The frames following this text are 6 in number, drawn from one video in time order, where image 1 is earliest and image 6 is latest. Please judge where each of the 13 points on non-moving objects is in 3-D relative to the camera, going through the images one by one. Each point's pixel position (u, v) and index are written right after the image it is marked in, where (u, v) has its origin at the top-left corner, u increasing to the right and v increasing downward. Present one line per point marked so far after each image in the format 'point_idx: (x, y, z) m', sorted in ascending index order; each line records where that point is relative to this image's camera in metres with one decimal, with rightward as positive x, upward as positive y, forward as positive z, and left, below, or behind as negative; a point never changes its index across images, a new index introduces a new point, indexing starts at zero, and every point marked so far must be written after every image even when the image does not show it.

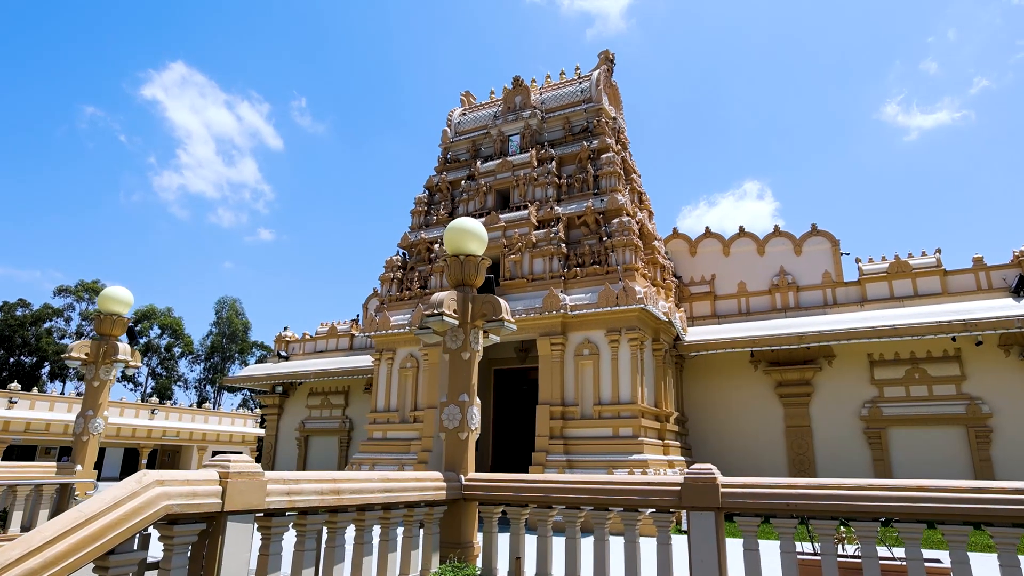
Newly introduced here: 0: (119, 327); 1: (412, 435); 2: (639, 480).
0: (-5.2, -0.5, +7.8) m
1: (-2.0, -3.0, +11.8) m
2: (+1.0, -1.4, +4.3) m
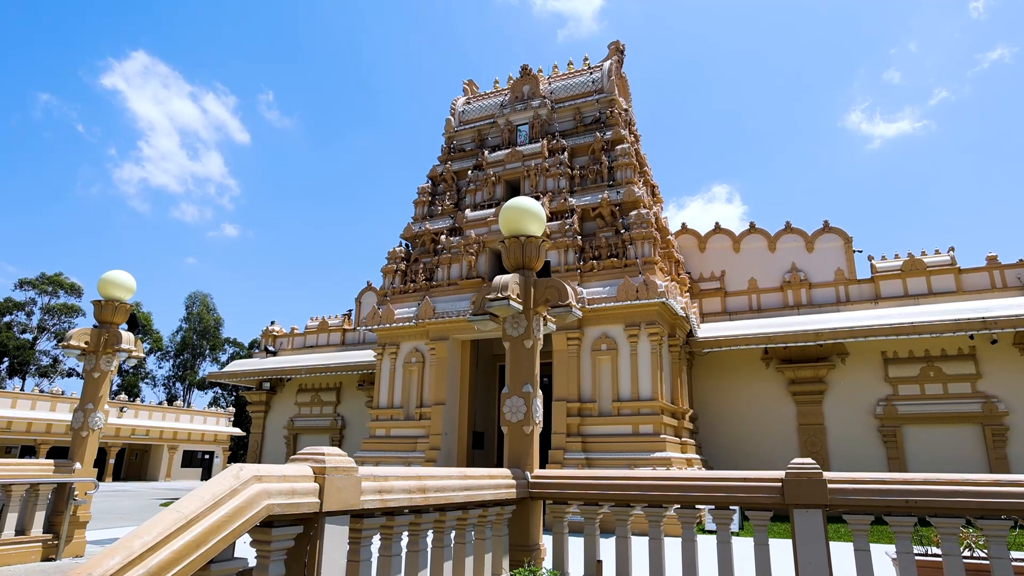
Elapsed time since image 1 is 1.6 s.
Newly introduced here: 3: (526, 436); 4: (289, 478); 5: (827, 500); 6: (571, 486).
0: (-4.8, -0.3, +7.2) m
1: (-1.8, -2.8, +11.3) m
2: (+1.5, -1.3, +4.0) m
3: (+0.1, -1.2, +4.6) m
4: (-0.9, -0.8, +2.5) m
5: (+2.0, -1.3, +3.7) m
6: (+0.5, -1.5, +4.4) m
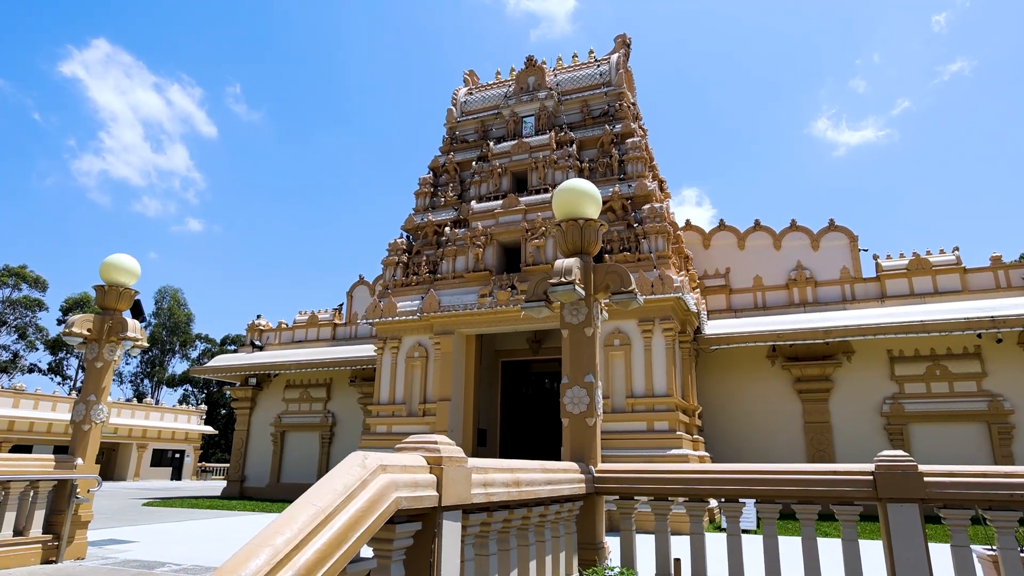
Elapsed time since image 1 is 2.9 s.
0: (-4.5, -0.2, +6.8) m
1: (-1.7, -2.7, +11.0) m
2: (+2.0, -1.2, +3.9) m
3: (+0.6, -1.0, +4.3) m
4: (-0.4, -0.7, +2.2) m
5: (+2.5, -1.2, +3.5) m
6: (+0.9, -1.4, +4.2) m
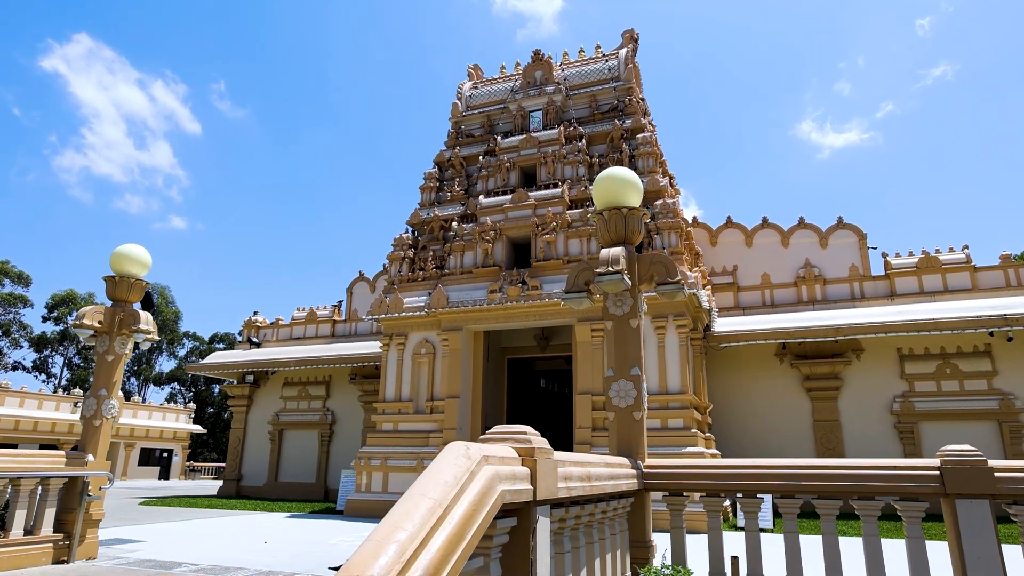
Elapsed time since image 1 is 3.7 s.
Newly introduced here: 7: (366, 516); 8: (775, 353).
0: (-4.2, -0.1, +6.5) m
1: (-1.5, -2.6, +10.8) m
2: (+2.3, -1.1, +3.8) m
3: (+0.9, -1.0, +4.2) m
4: (0.0, -0.6, +2.0) m
5: (+2.8, -1.2, +3.4) m
6: (+1.2, -1.3, +4.0) m
7: (-2.6, -4.1, +10.4) m
8: (+5.3, -1.3, +11.9) m
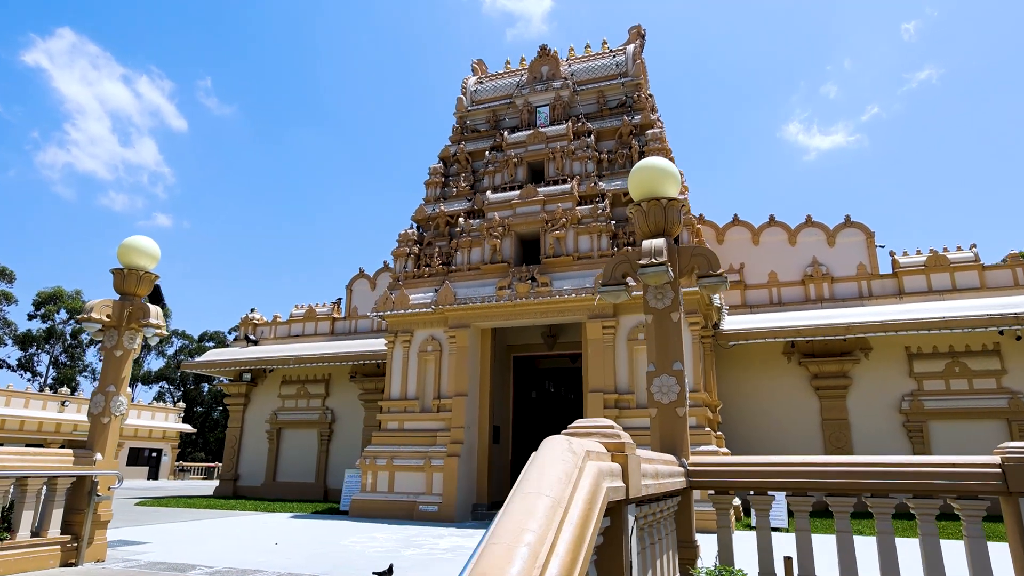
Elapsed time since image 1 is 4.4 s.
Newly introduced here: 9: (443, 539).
0: (-4.0, 0.0, +6.3) m
1: (-1.4, -2.5, +10.6) m
2: (+2.6, -1.1, +3.7) m
3: (+1.2, -0.9, +4.1) m
4: (+0.3, -0.5, +1.9) m
5: (+3.1, -1.1, +3.3) m
6: (+1.5, -1.3, +3.9) m
7: (-2.5, -4.0, +10.3) m
8: (+5.5, -1.3, +11.8) m
9: (-0.9, -3.2, +7.5) m
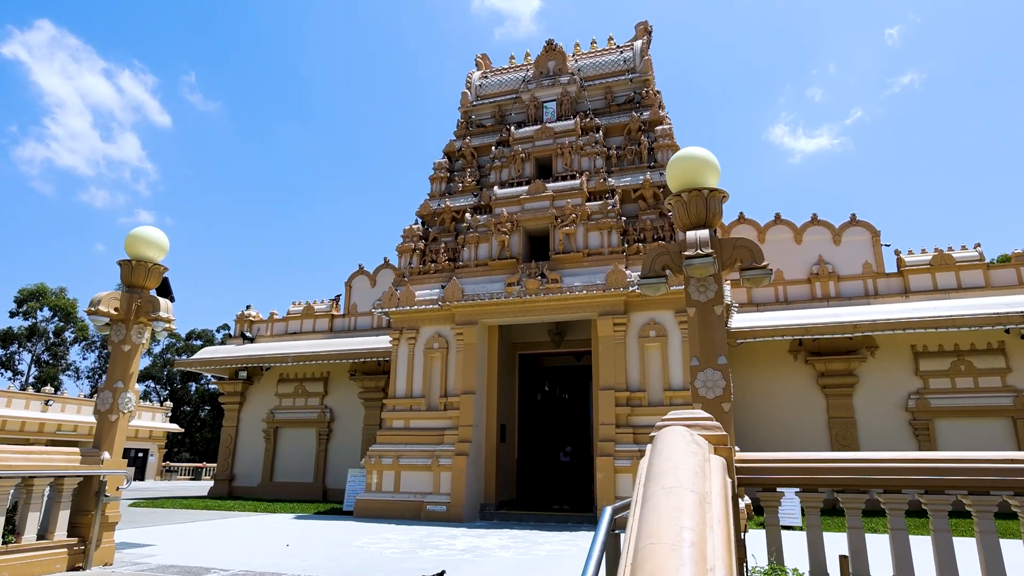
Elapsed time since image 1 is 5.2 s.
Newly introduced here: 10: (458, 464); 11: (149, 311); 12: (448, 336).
0: (-3.7, +0.1, +6.1) m
1: (-1.2, -2.4, +10.4) m
2: (+2.9, -1.0, +3.6) m
3: (+1.4, -0.9, +3.9) m
4: (+0.6, -0.5, +1.8) m
5: (+3.4, -1.1, +3.2) m
6: (+1.8, -1.2, +3.8) m
7: (-2.3, -3.9, +10.1) m
8: (+5.6, -1.3, +11.8) m
9: (-0.7, -3.2, +7.4) m
10: (-0.9, -3.0, +9.8) m
11: (-3.7, -0.2, +5.9) m
12: (-1.2, -0.9, +10.9) m
